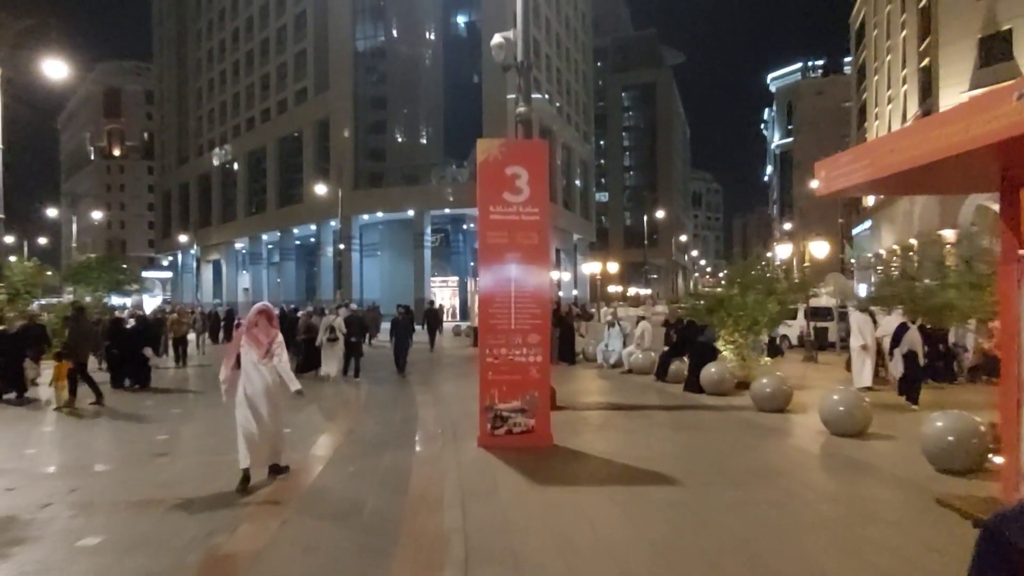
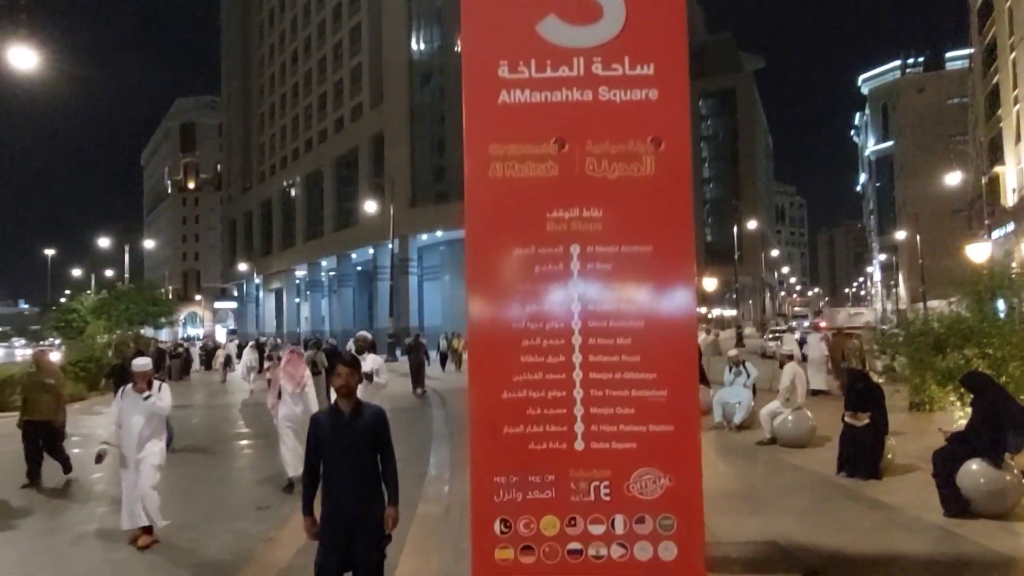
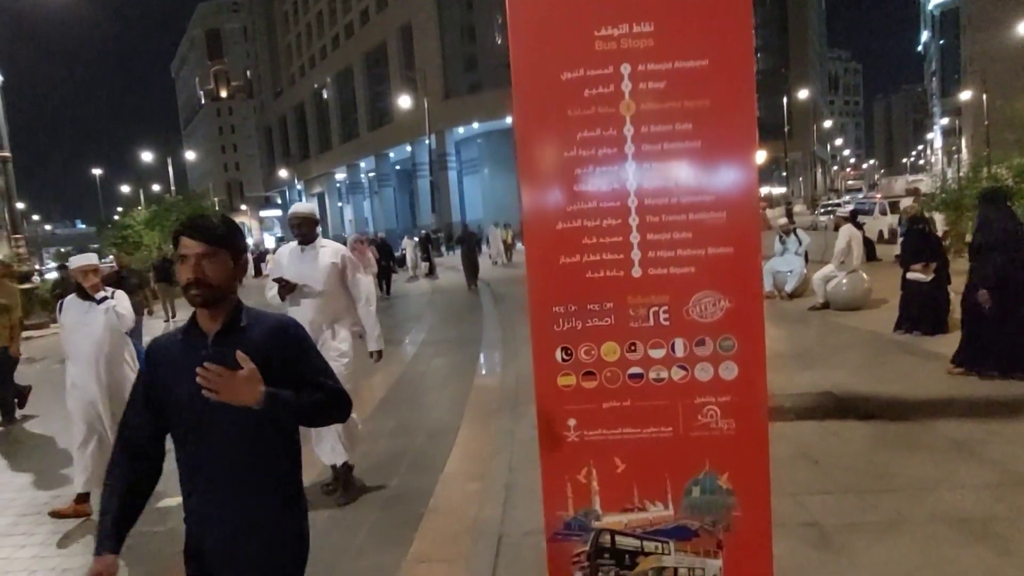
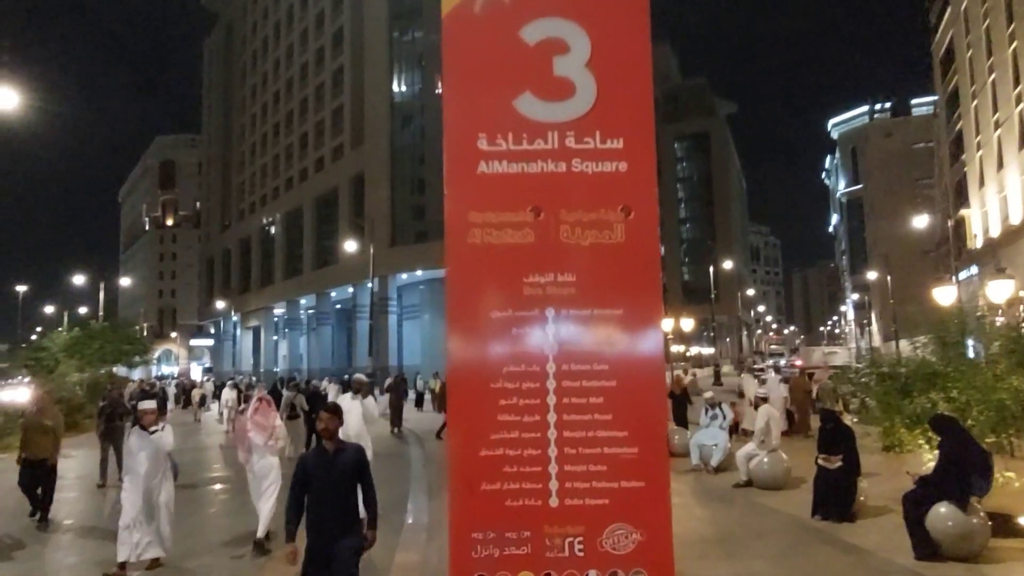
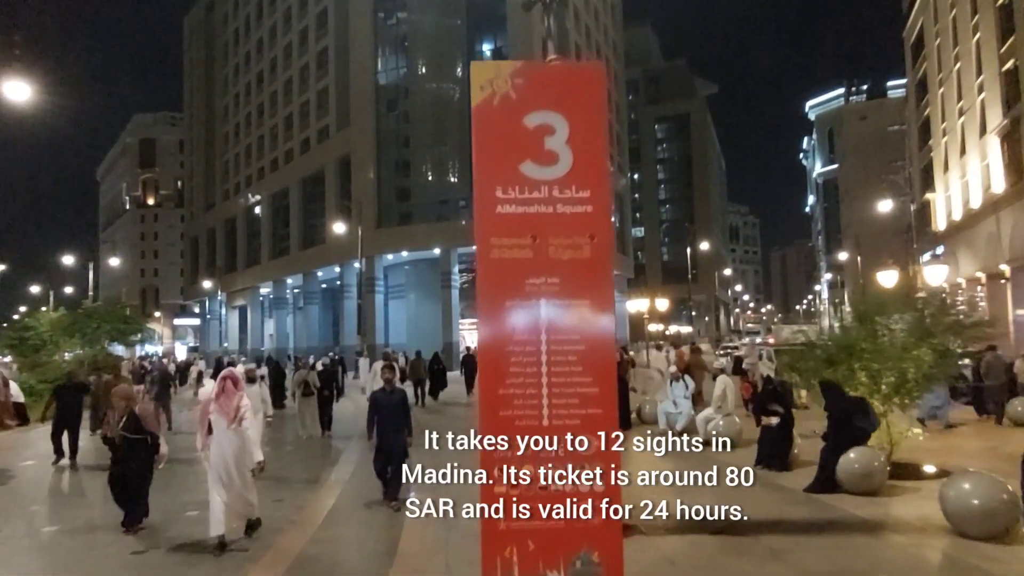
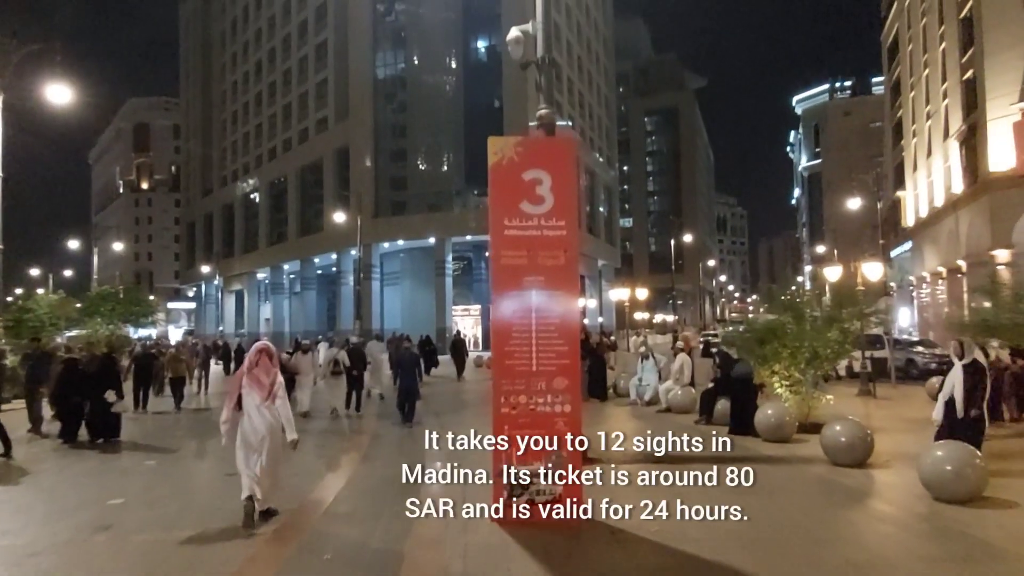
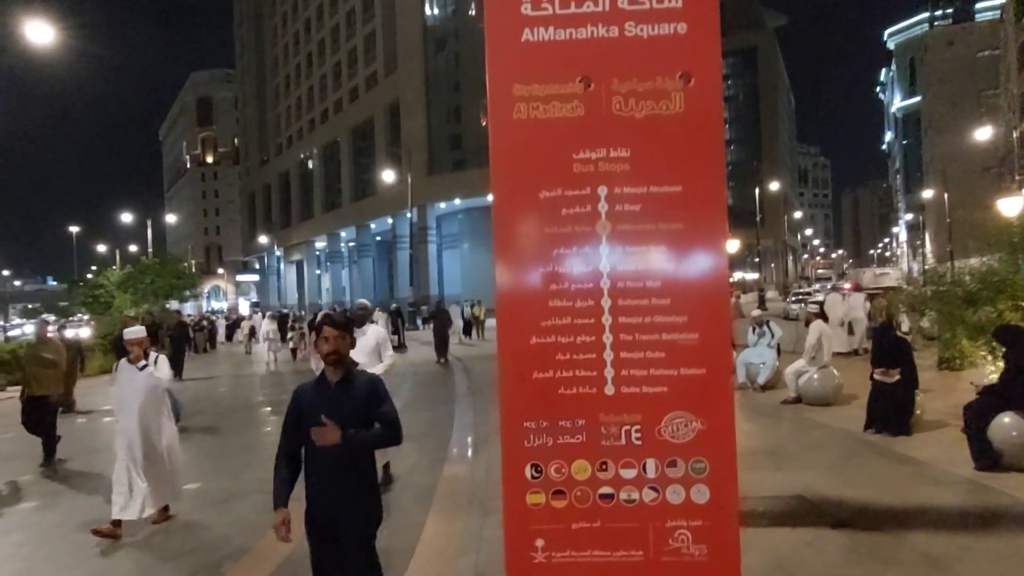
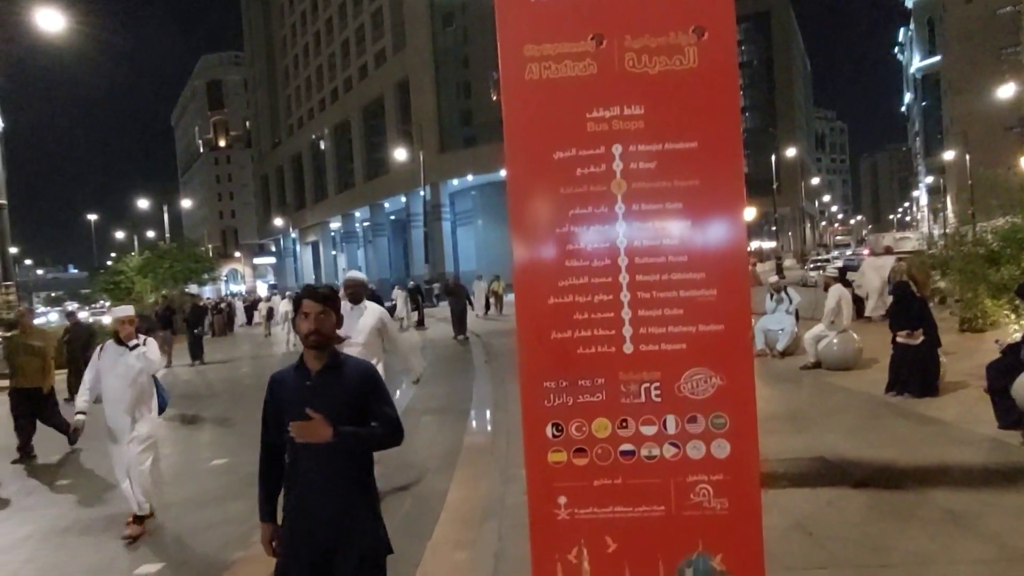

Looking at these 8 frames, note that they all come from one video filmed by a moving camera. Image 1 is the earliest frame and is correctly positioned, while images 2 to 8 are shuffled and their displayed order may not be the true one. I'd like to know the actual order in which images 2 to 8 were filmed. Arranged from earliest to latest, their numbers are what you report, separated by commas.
6, 5, 4, 2, 7, 8, 3
